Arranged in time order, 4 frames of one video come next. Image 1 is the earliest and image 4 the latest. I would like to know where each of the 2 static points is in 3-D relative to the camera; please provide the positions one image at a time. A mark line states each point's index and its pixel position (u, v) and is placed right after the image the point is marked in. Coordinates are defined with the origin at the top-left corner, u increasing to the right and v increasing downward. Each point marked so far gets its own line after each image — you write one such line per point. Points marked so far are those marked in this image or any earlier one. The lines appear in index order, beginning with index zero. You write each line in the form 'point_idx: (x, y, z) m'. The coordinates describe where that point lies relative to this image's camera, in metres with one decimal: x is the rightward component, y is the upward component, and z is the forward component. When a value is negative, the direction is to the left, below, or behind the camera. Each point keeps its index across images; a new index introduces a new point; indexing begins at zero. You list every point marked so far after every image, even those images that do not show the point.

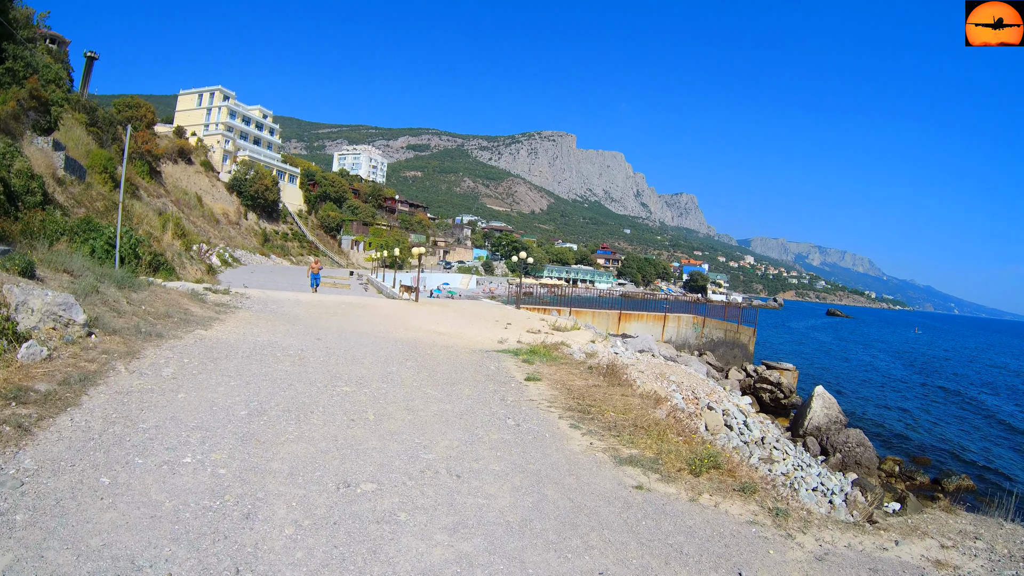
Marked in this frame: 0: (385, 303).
0: (-4.8, -0.5, +18.5) m
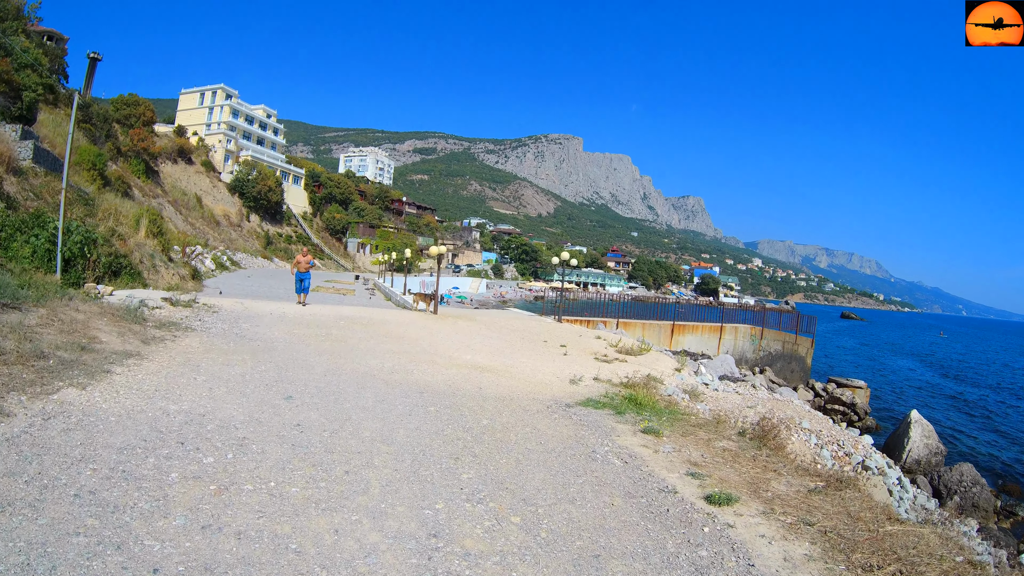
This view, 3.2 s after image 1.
0: (-3.4, -0.8, +14.2) m
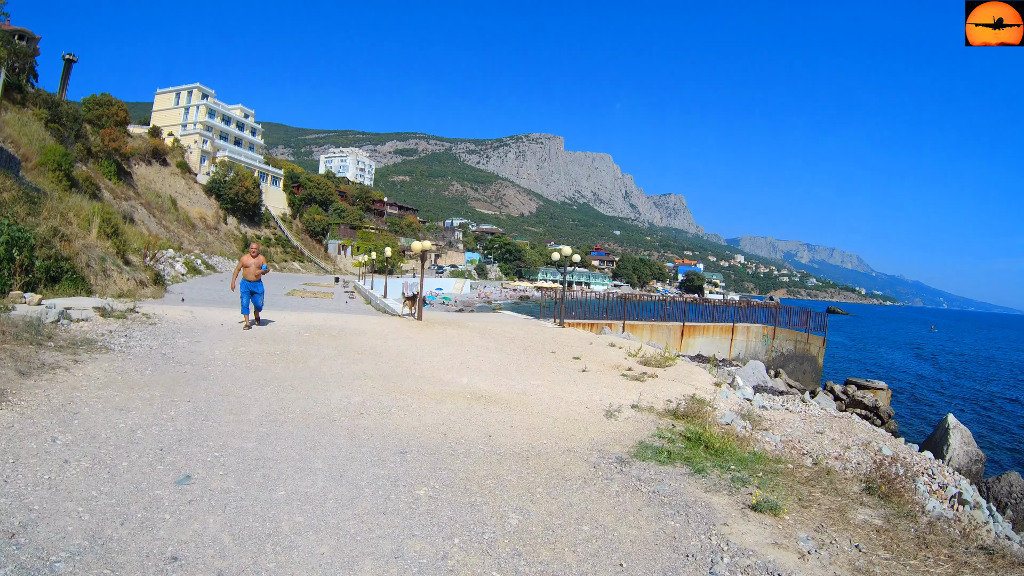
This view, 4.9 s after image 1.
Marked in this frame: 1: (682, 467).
0: (-3.3, -0.9, +12.0) m
1: (+1.6, -1.7, +4.8) m
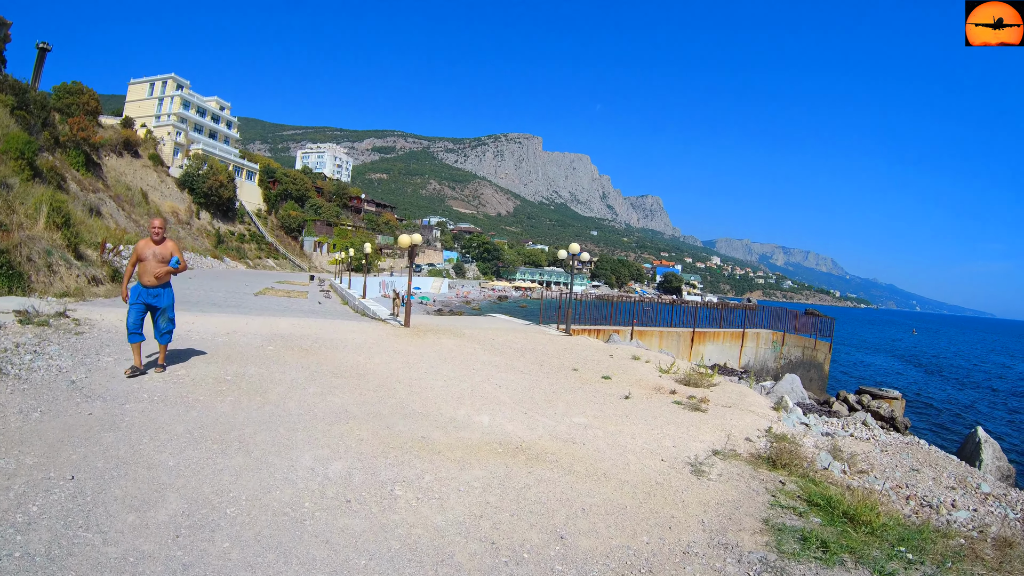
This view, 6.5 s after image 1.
0: (-3.0, -0.9, +10.0) m
1: (+2.1, -1.8, +3.0) m
